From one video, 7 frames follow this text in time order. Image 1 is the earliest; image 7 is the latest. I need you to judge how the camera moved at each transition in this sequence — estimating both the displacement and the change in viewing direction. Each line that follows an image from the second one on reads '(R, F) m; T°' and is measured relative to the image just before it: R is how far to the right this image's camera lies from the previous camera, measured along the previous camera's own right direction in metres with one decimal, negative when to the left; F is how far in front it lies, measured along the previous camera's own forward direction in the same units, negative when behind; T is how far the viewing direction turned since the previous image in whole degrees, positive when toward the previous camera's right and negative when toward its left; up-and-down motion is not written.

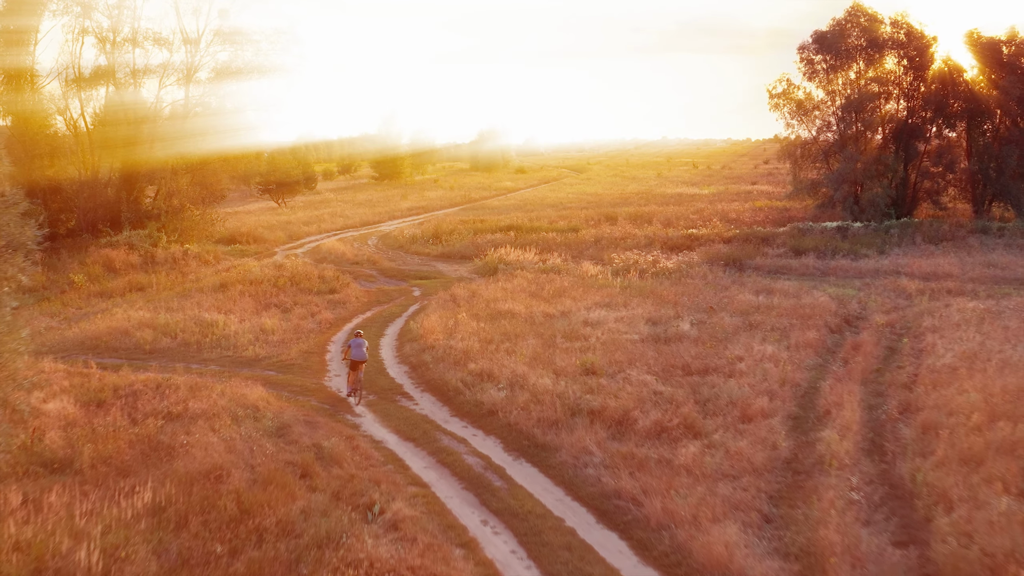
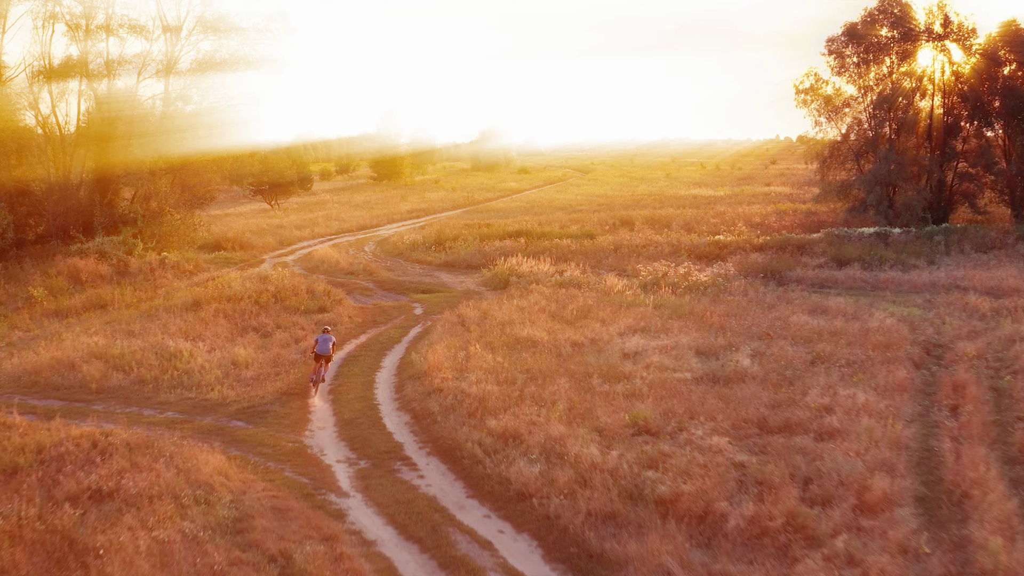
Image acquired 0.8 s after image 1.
(-0.5, +2.7) m; 0°
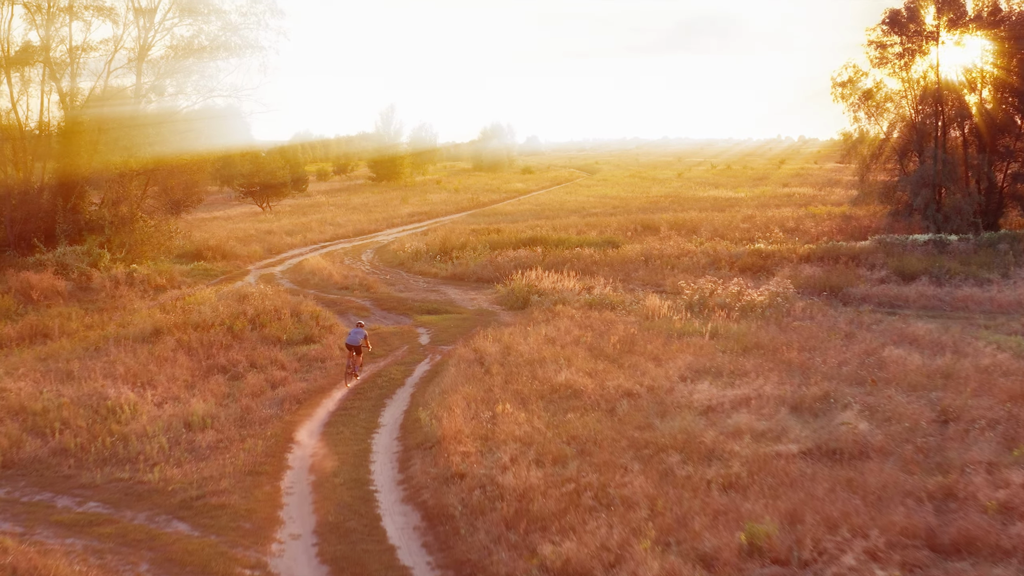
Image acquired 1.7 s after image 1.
(-0.6, +3.1) m; 0°
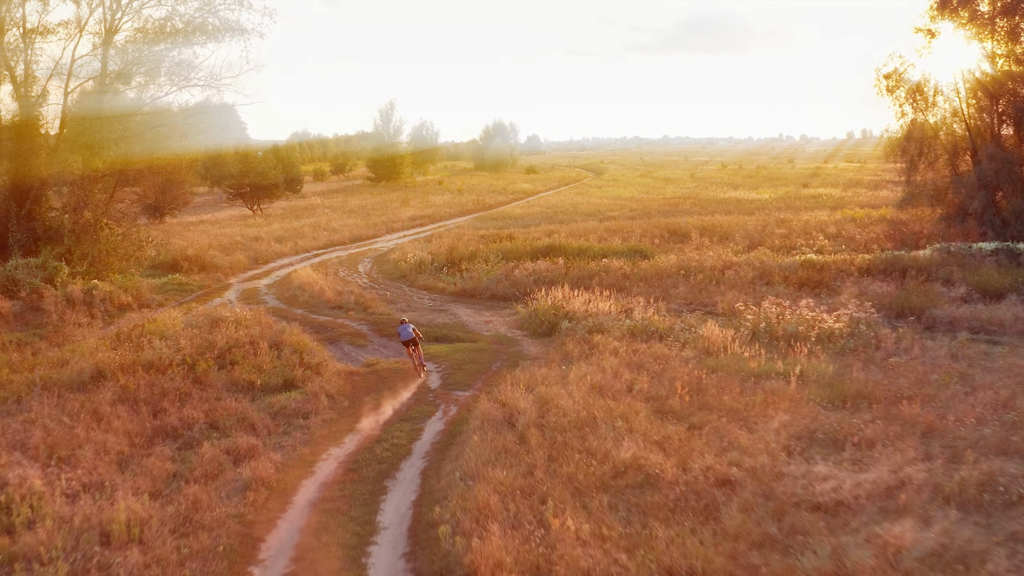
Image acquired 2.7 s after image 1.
(-0.6, +3.0) m; 0°
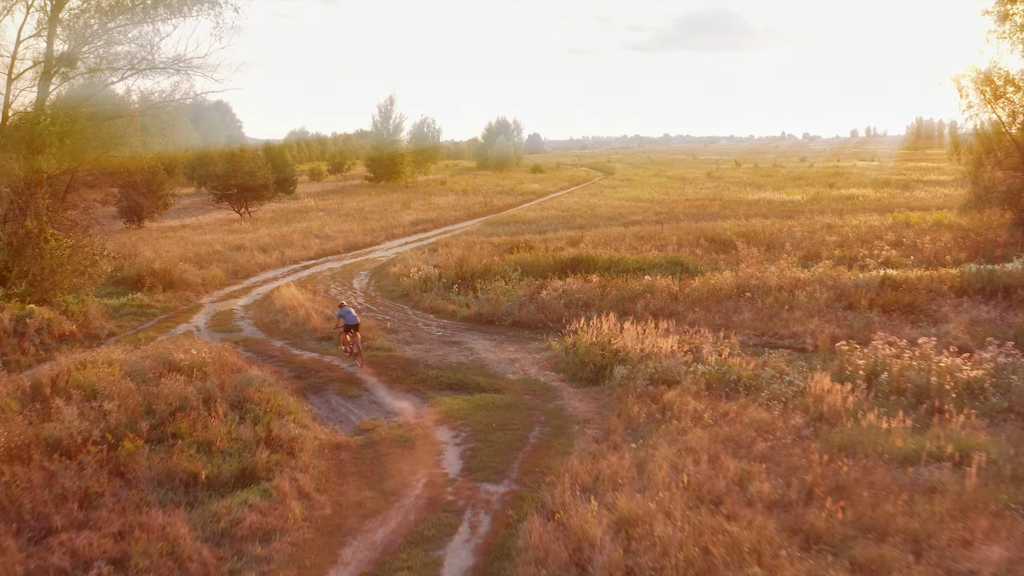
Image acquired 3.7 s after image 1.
(-0.7, +3.5) m; 0°
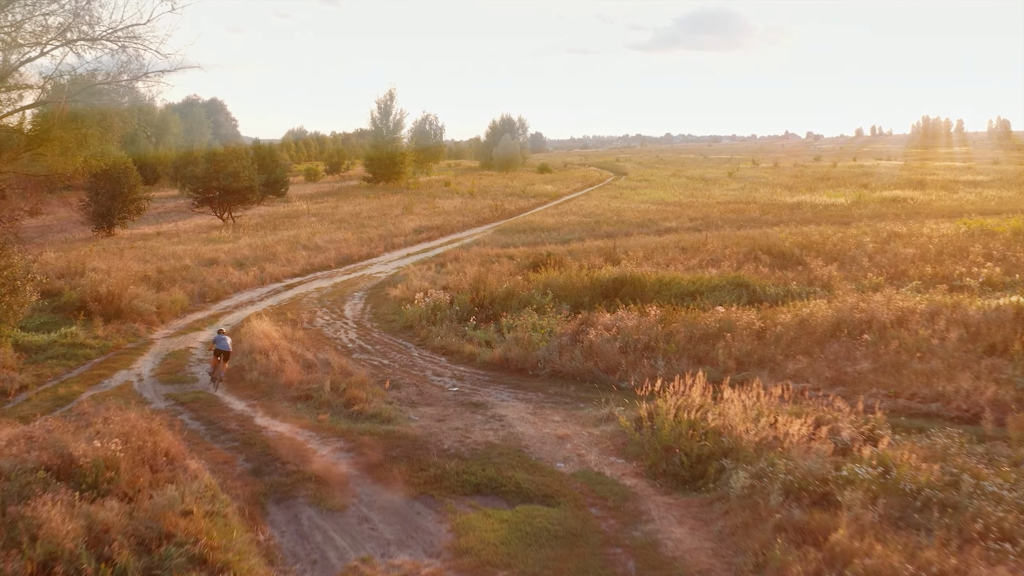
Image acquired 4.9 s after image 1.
(-0.7, +3.9) m; 0°
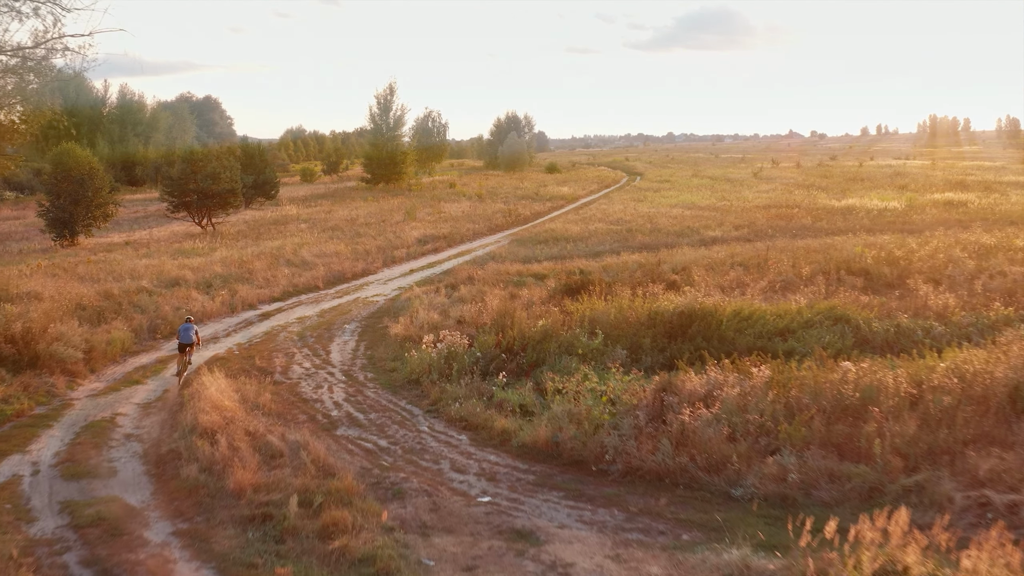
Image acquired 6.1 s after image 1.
(-0.7, +3.8) m; 0°
